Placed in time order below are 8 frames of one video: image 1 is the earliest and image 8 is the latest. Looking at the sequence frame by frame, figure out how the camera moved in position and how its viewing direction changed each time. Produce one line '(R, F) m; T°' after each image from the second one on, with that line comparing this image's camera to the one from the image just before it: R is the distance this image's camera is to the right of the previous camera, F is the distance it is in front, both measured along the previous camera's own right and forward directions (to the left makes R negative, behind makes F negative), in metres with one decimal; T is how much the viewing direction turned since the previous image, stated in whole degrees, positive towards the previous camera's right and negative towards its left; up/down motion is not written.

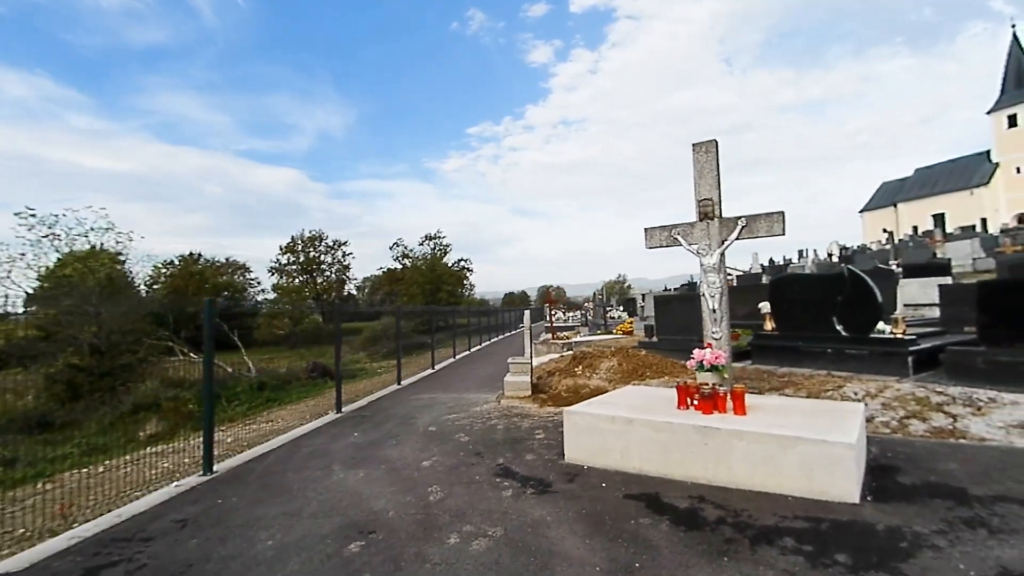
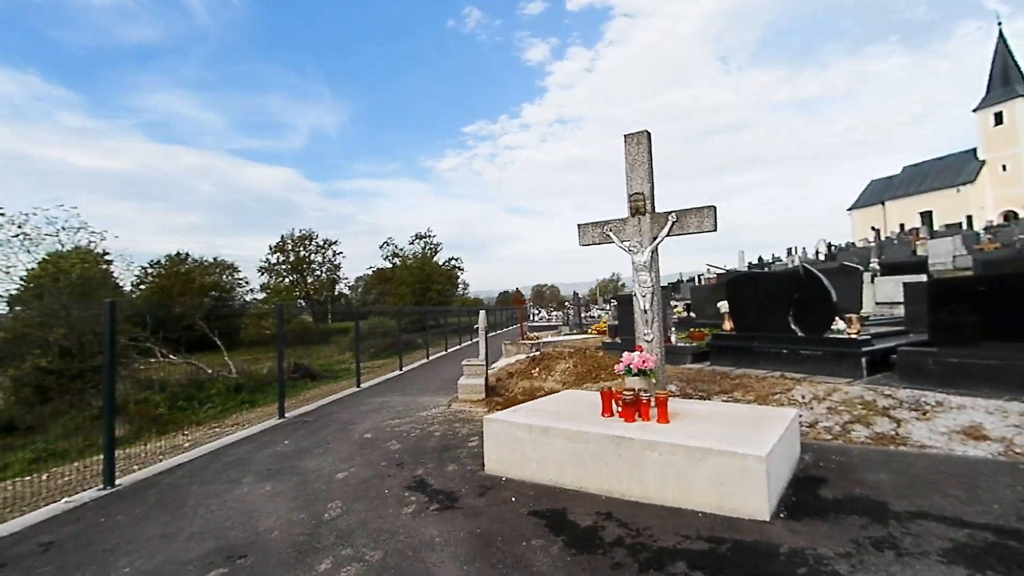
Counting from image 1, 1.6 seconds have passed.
(+0.8, +0.3) m; +1°
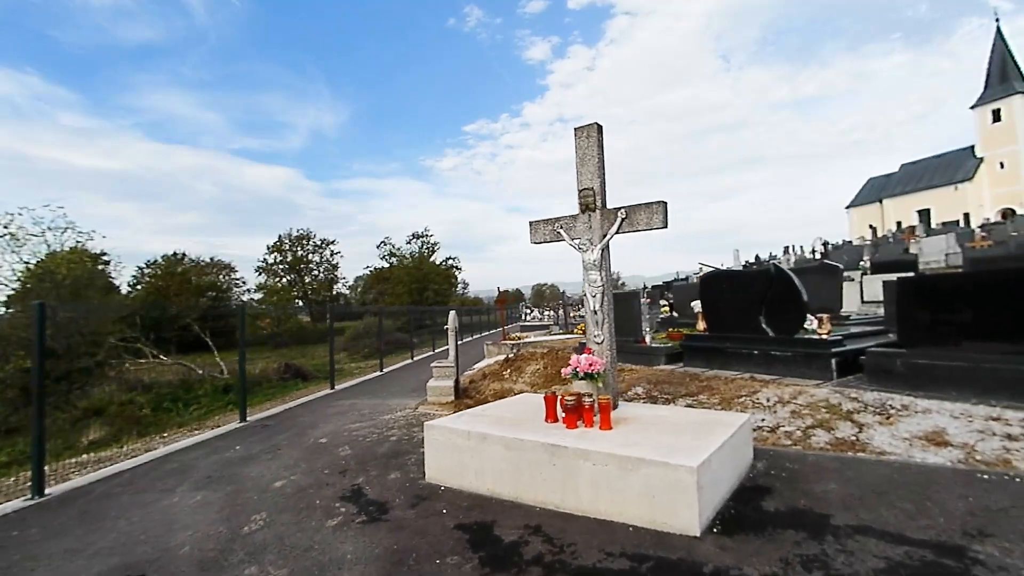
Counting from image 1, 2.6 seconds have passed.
(+0.5, +0.2) m; 0°
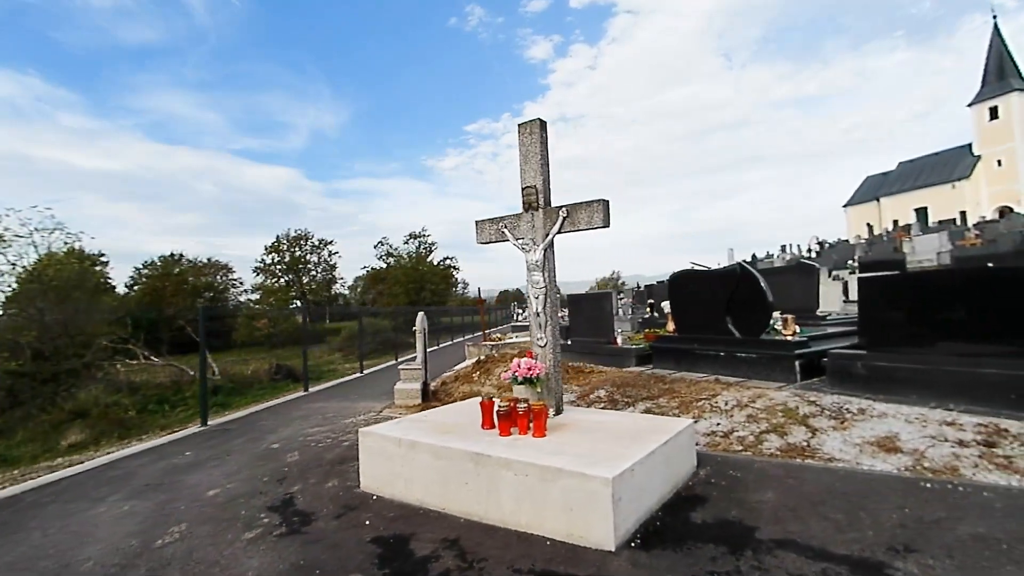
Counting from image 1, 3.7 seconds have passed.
(+0.6, +0.1) m; 0°
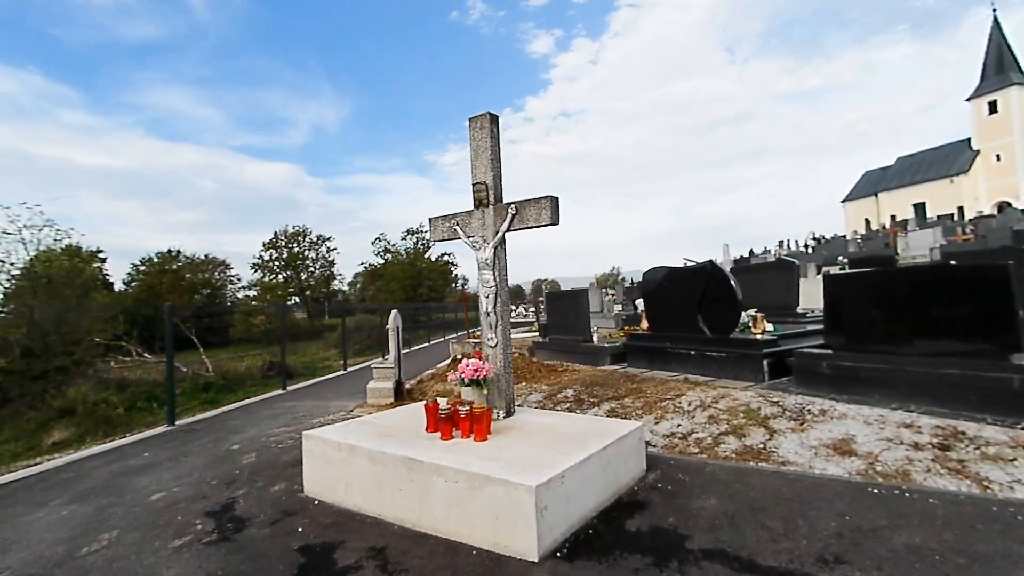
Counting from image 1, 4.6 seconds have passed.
(+0.5, +0.1) m; 0°
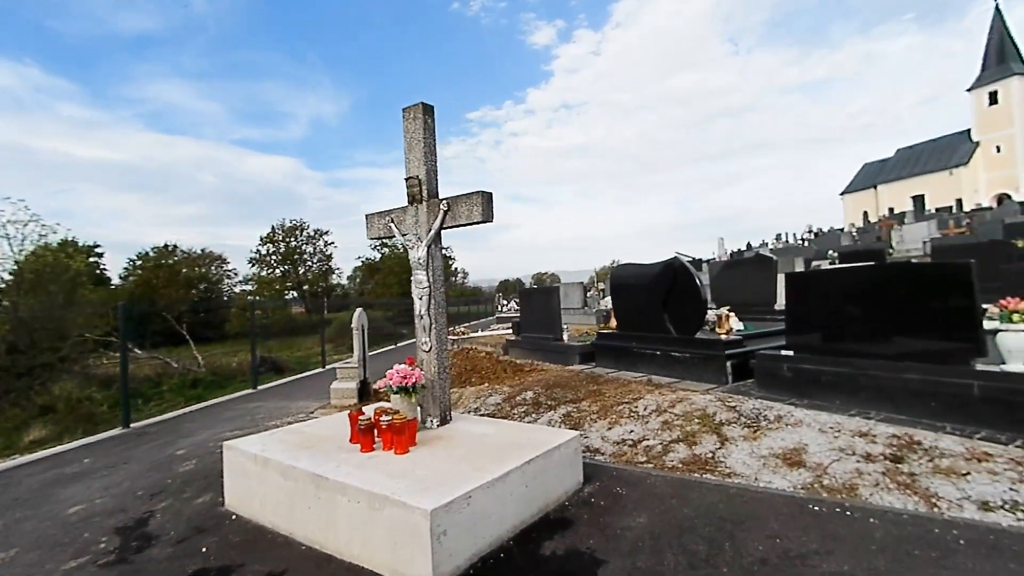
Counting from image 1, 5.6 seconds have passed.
(+0.6, +0.2) m; 0°
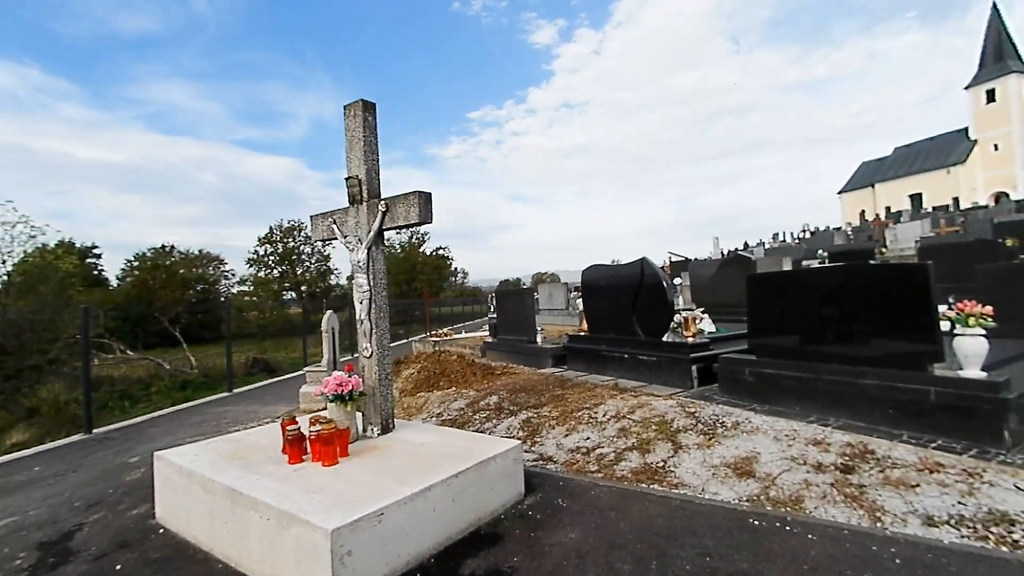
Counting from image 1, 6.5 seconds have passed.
(+0.5, +0.1) m; 0°
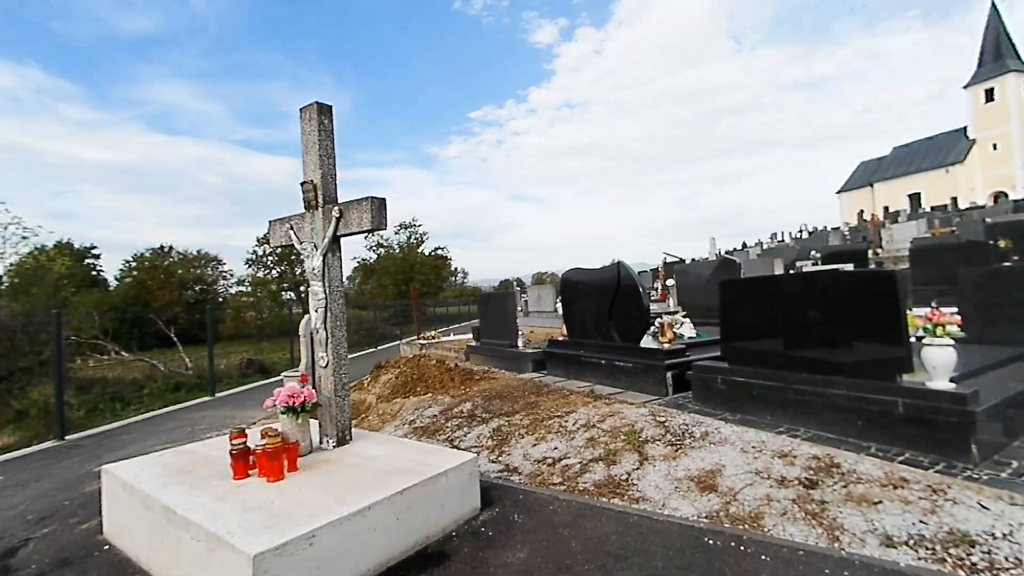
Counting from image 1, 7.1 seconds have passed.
(+0.3, +0.1) m; 0°
